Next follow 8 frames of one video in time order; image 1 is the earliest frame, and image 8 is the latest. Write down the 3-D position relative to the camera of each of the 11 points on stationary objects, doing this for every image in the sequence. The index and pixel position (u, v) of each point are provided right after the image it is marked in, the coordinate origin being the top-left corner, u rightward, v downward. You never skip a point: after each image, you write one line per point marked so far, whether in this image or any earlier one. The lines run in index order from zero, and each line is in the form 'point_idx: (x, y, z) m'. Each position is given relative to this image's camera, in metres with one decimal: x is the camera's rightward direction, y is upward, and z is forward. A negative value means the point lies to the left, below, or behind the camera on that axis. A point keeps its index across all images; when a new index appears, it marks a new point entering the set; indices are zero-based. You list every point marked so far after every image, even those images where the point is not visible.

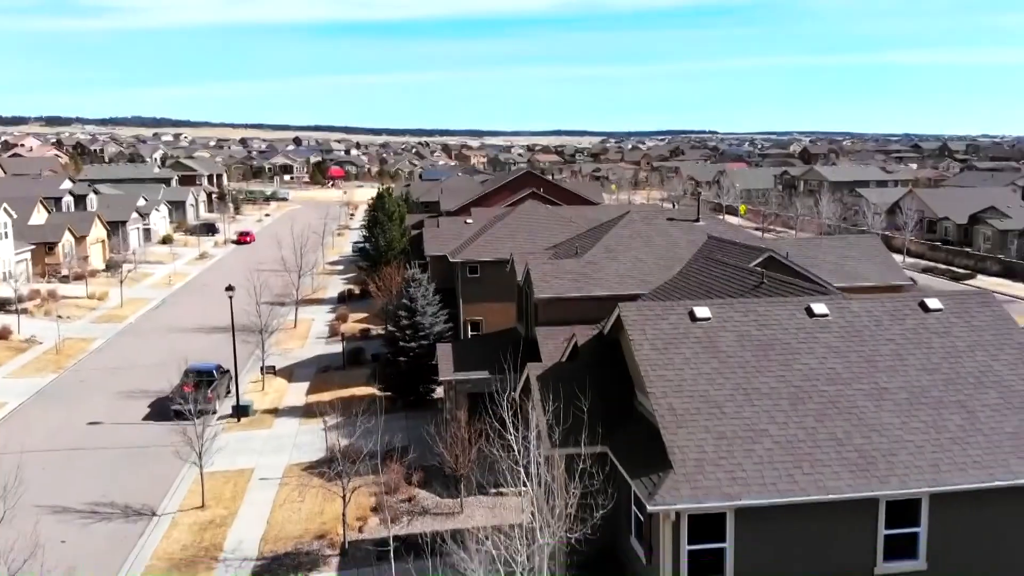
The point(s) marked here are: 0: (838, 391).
0: (+3.7, -1.2, +11.6) m
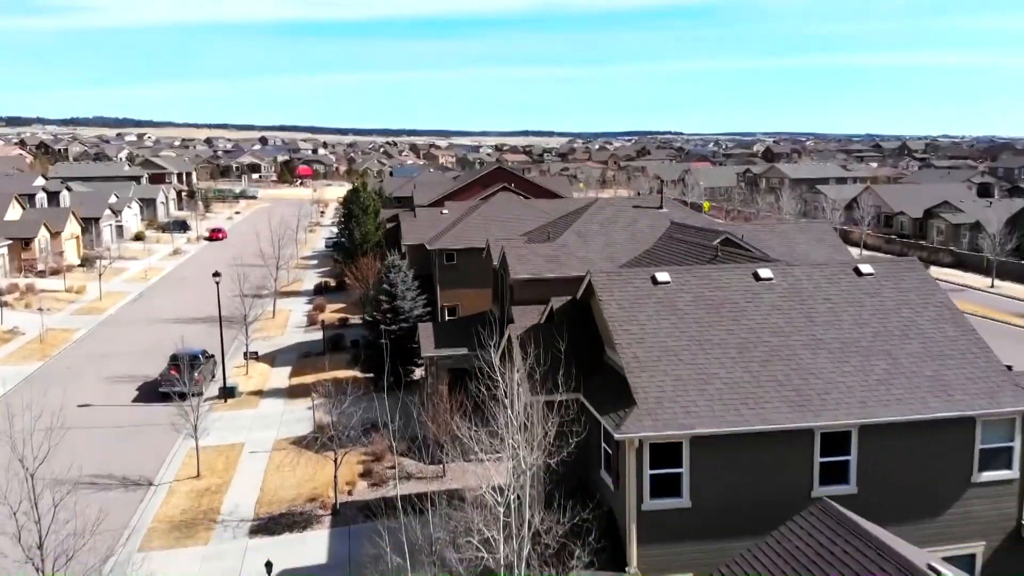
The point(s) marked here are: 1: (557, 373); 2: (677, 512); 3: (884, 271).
0: (+3.5, -0.7, +13.3) m
1: (+0.7, -1.1, +13.8) m
2: (+2.0, -2.6, +11.9) m
3: (+5.5, +0.2, +14.9) m
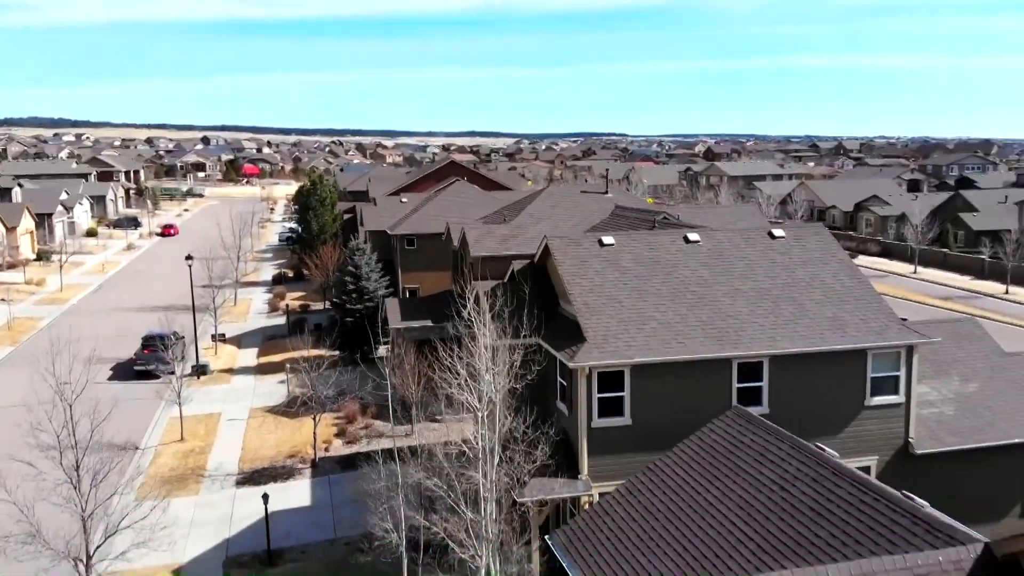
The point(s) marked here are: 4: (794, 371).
0: (+3.0, -0.1, +15.8) m
1: (+0.2, -0.5, +16.2) m
2: (+1.6, -2.0, +14.3) m
3: (+4.9, +0.9, +17.5) m
4: (+4.2, -1.2, +14.9) m
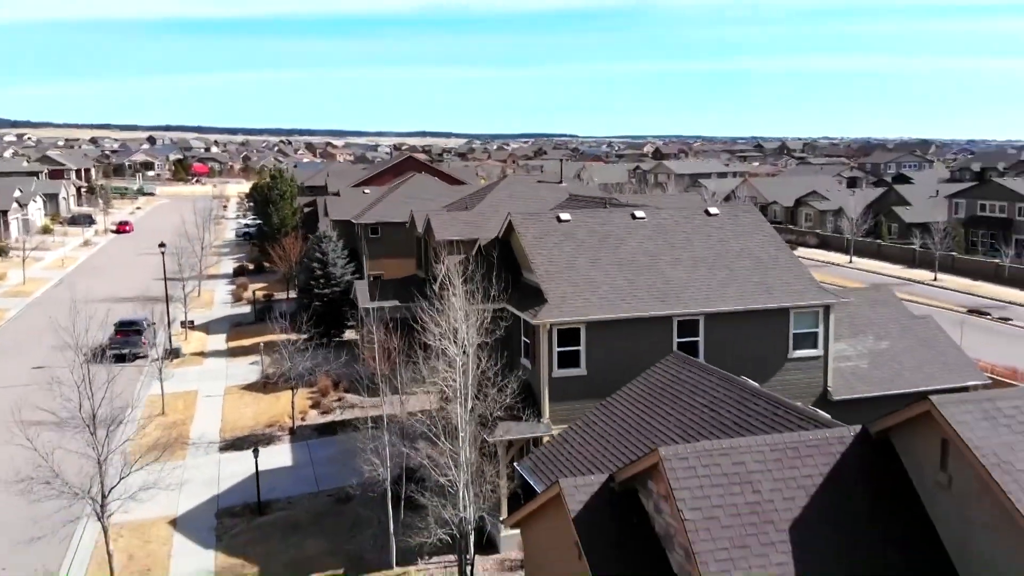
0: (+2.4, +0.5, +17.9) m
1: (-0.4, 0.0, +18.1) m
2: (+1.1, -1.5, +16.3) m
3: (+4.2, +1.5, +19.7) m
4: (+3.6, -0.7, +17.1) m
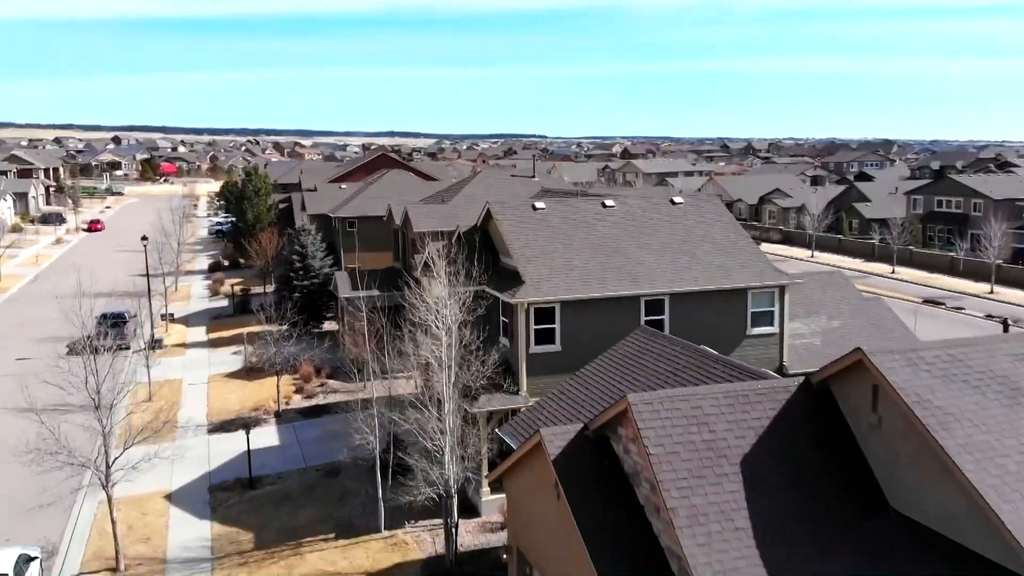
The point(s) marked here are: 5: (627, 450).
0: (+2.0, +0.8, +19.2) m
1: (-0.8, +0.3, +19.3) m
2: (+0.7, -1.1, +17.6) m
3: (+3.8, +1.8, +21.0) m
4: (+3.2, -0.4, +18.4) m
5: (+1.2, -1.7, +10.3) m
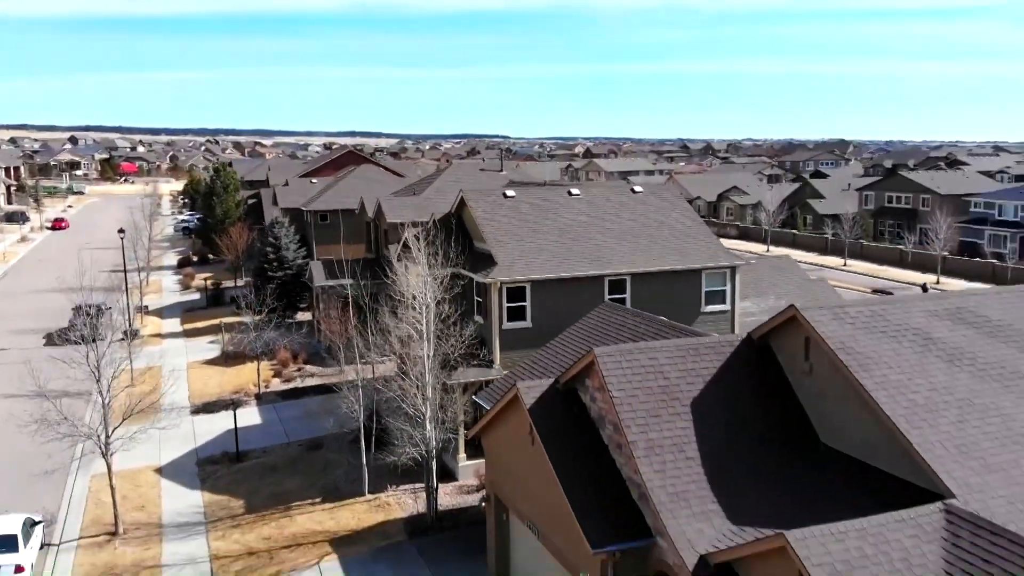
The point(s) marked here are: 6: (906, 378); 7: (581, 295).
0: (+1.5, +1.2, +20.6) m
1: (-1.4, +0.7, +20.7) m
2: (+0.2, -0.8, +19.0) m
3: (+3.1, +2.2, +22.5) m
4: (+2.7, 0.0, +19.9) m
5: (+0.9, -1.3, +11.7) m
6: (+4.0, -0.9, +10.3) m
7: (+1.3, -0.1, +19.4) m
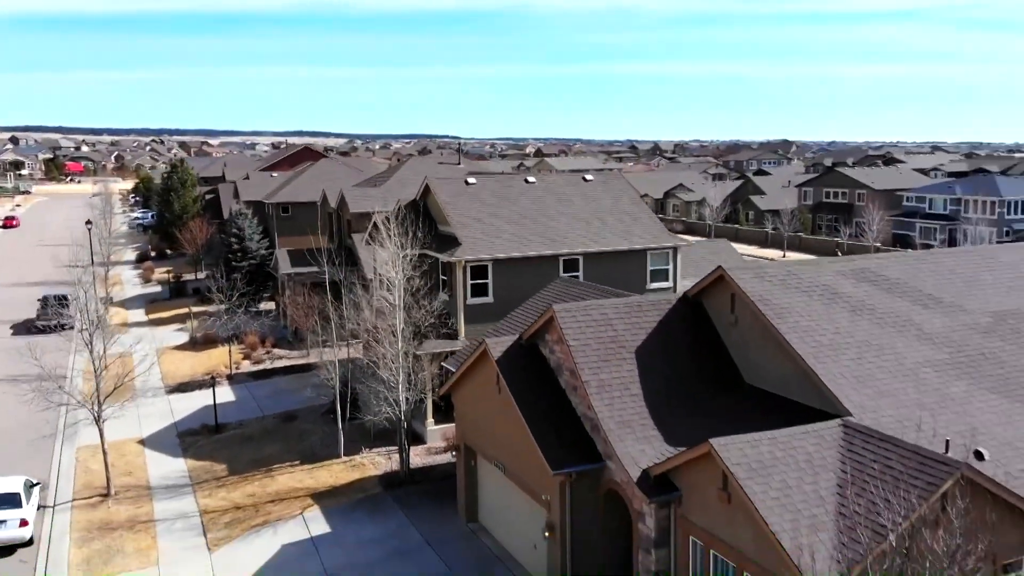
0: (+0.6, +1.6, +22.4) m
1: (-2.2, +1.1, +22.3) m
2: (-0.6, -0.3, +20.7) m
3: (+2.1, +2.6, +24.4) m
4: (+1.9, +0.5, +21.8) m
5: (+0.5, -0.8, +13.5) m
6: (+3.7, -0.4, +12.3) m
7: (+0.5, +0.3, +21.2) m
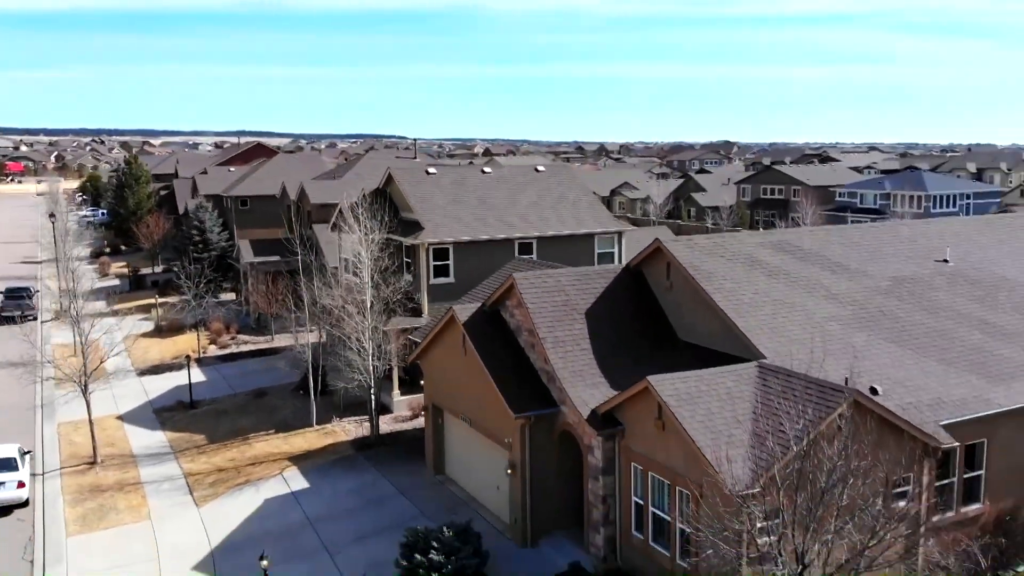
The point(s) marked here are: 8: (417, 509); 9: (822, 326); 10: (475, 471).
0: (-0.4, +2.1, +24.2) m
1: (-3.2, +1.5, +24.0) m
2: (-1.5, +0.1, +22.4) m
3: (+1.0, +3.1, +26.3) m
4: (+0.9, +0.9, +23.7) m
5: (0.0, -0.4, +15.3) m
6: (+3.2, 0.0, +14.3) m
7: (-0.4, +0.8, +23.0) m
8: (-1.5, -3.6, +16.3) m
9: (+4.2, -0.5, +13.8) m
10: (-0.6, -3.0, +16.5) m
